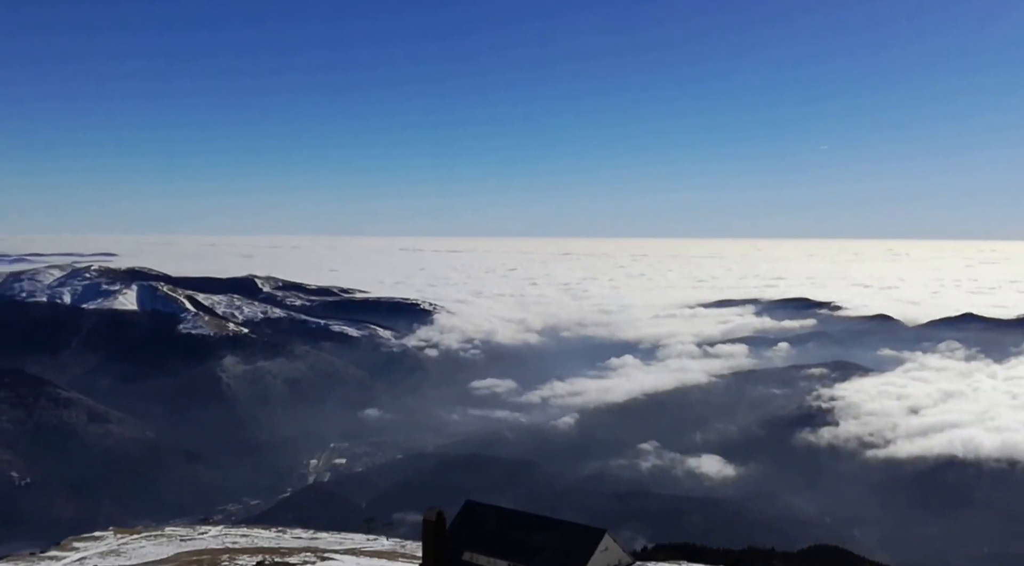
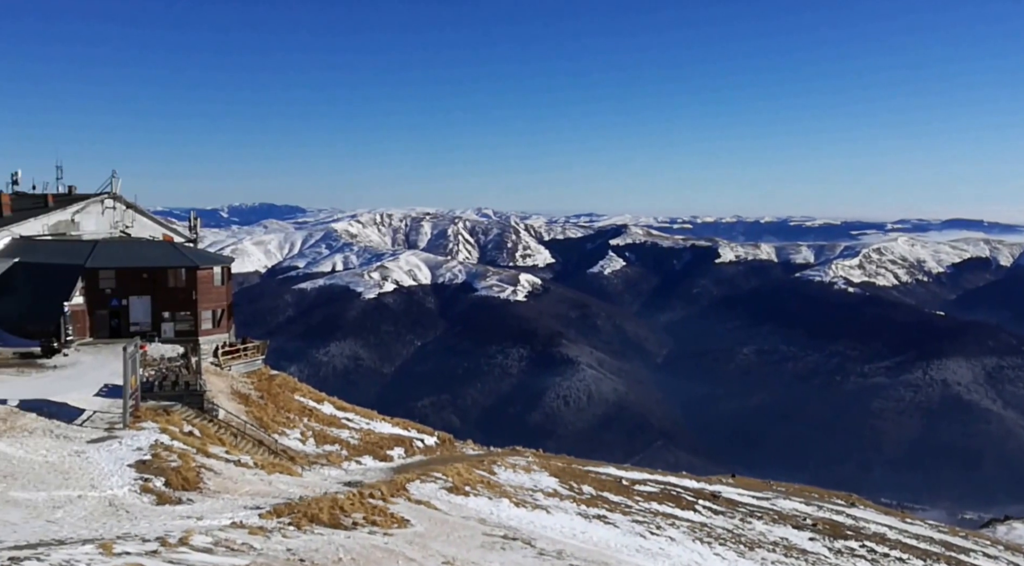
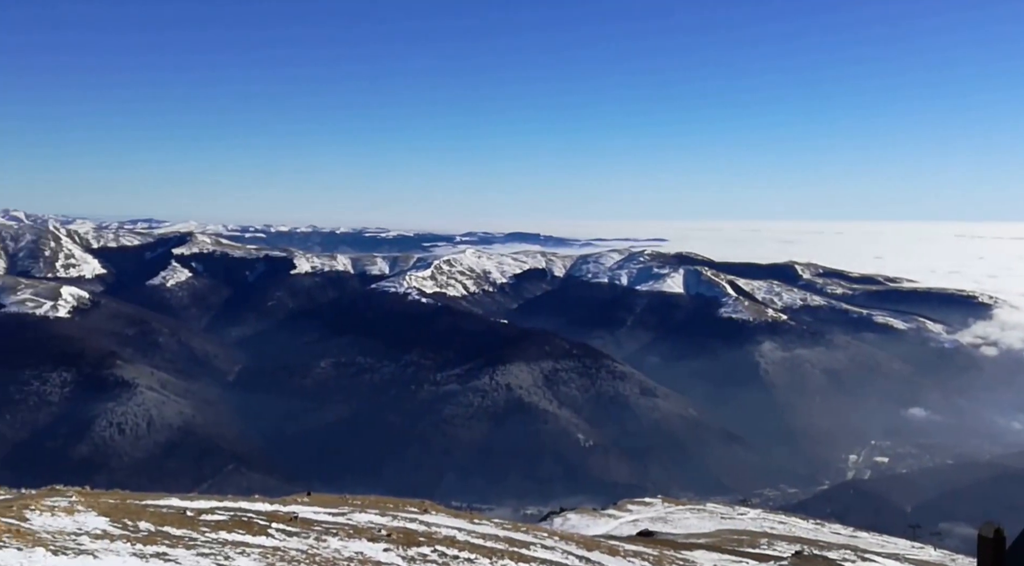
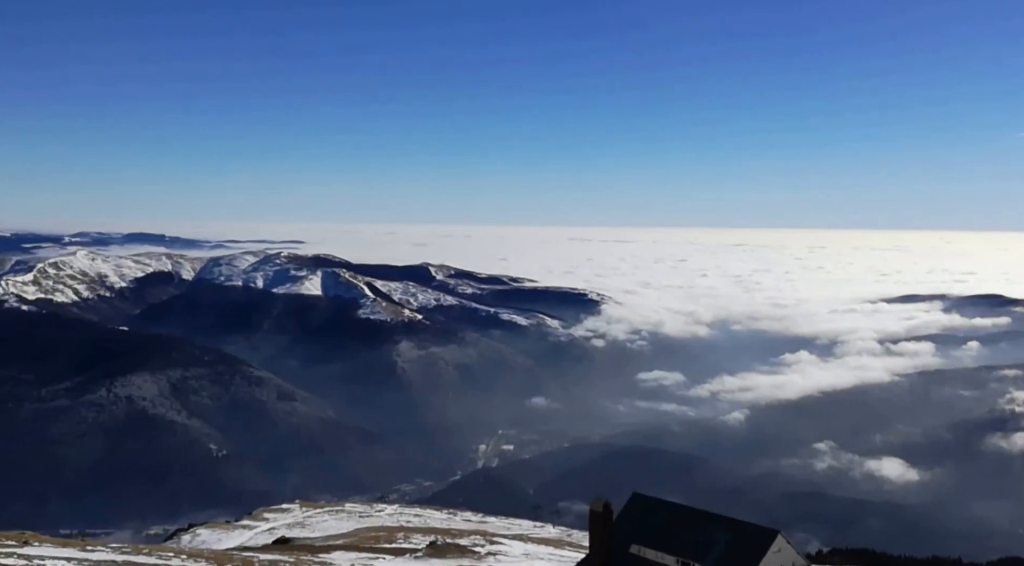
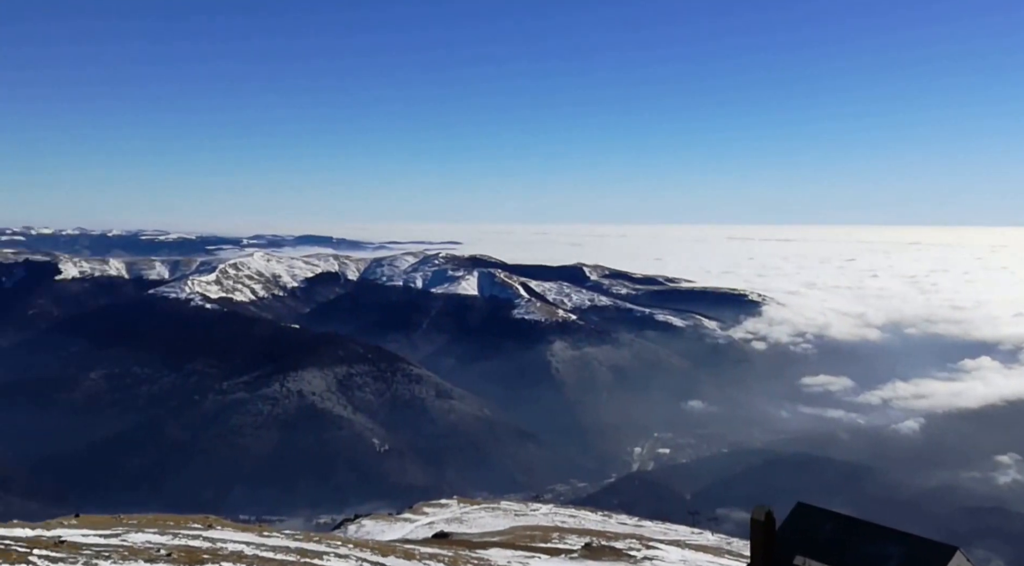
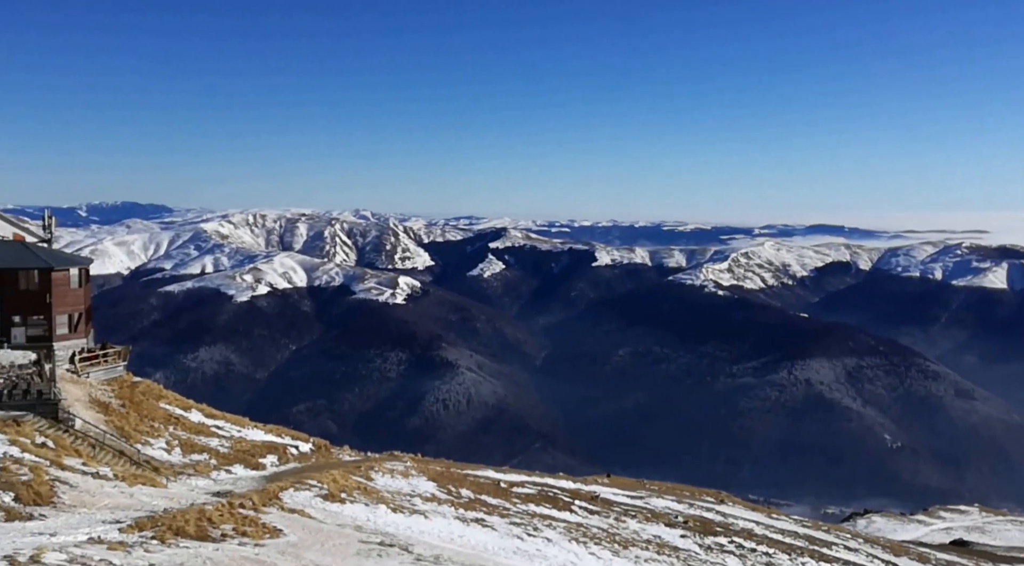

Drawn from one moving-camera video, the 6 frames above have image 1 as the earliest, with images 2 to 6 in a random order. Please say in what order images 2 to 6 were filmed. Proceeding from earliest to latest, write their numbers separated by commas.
4, 5, 3, 6, 2
